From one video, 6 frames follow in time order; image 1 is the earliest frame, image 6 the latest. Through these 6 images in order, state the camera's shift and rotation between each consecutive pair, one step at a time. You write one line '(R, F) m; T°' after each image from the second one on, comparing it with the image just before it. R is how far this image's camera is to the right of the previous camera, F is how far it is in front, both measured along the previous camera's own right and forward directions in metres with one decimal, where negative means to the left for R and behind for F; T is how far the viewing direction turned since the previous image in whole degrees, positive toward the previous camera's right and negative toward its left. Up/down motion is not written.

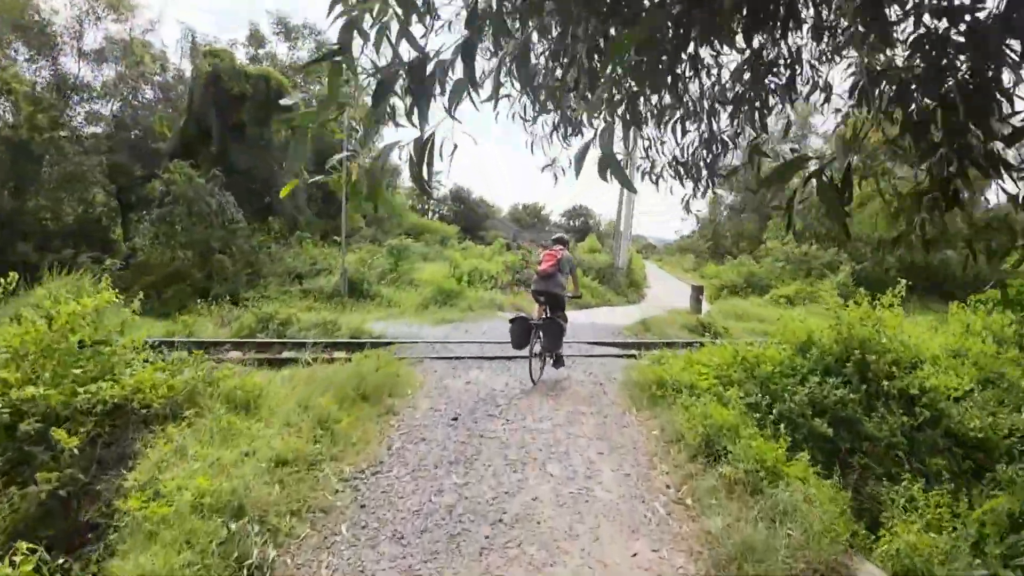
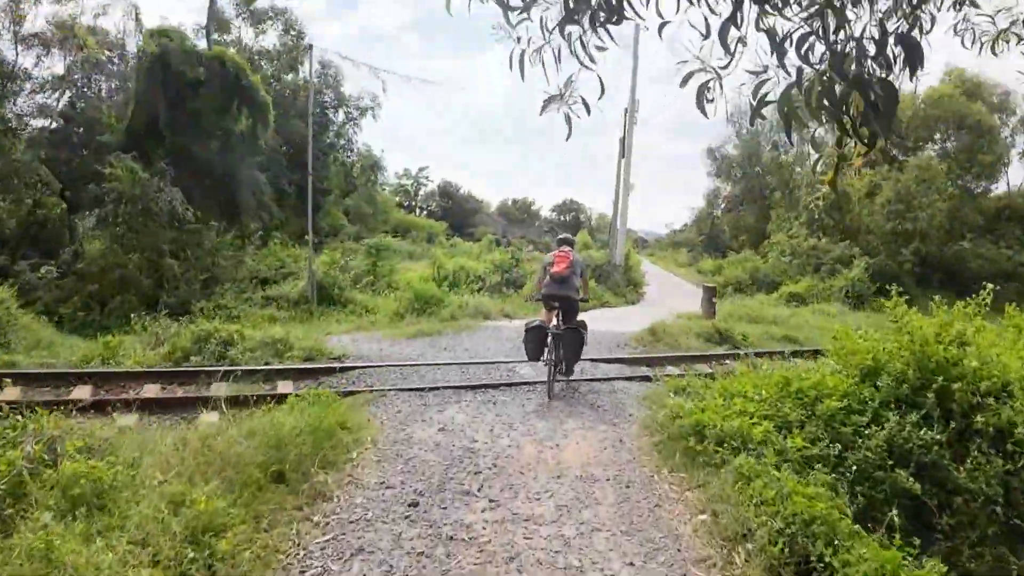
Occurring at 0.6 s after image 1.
(0.0, +1.7) m; +1°
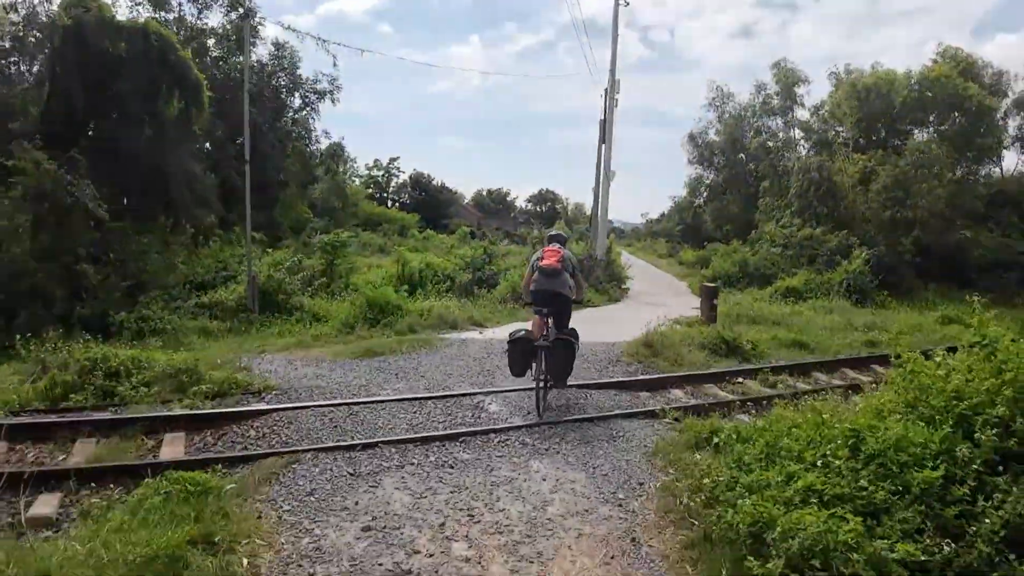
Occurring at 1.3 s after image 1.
(+0.1, +1.7) m; +2°
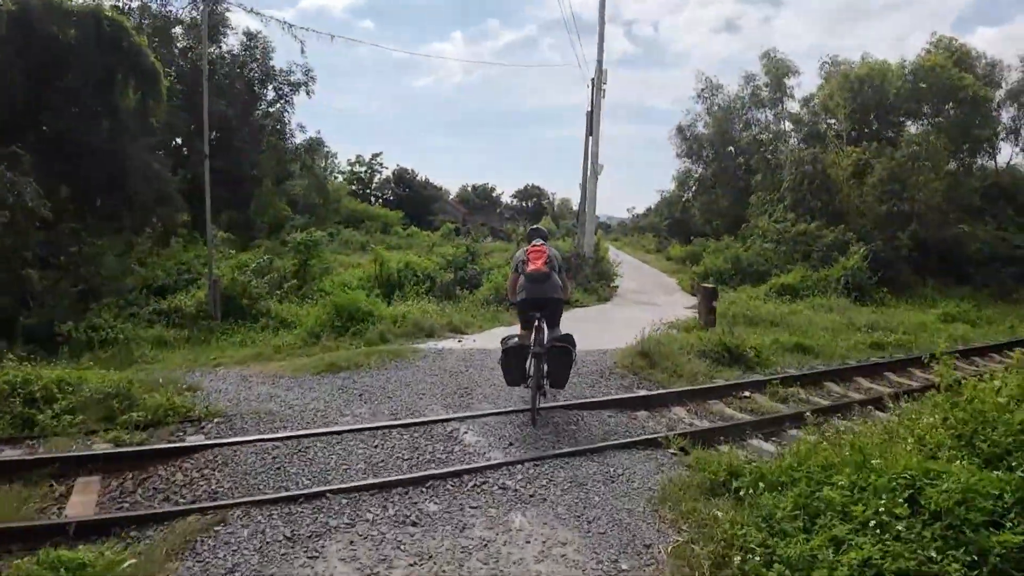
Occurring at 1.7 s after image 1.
(+0.1, +0.8) m; +1°
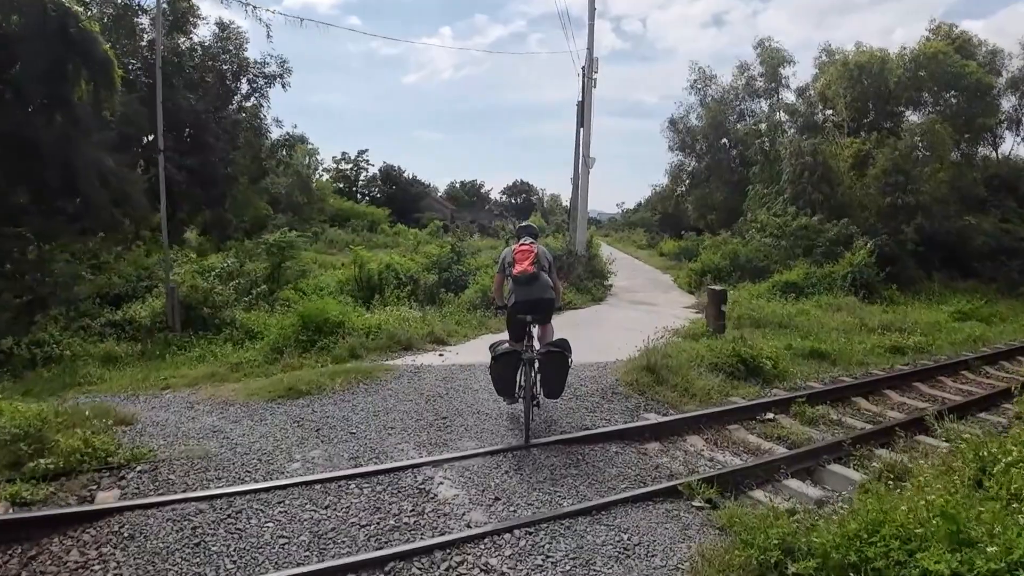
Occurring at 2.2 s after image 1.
(0.0, +1.0) m; +1°
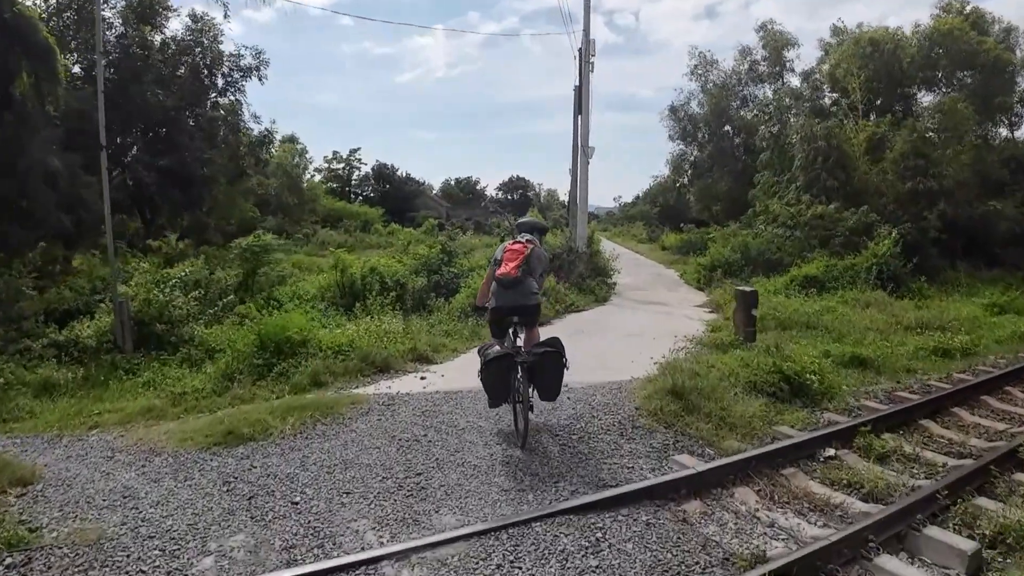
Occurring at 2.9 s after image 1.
(0.0, +1.2) m; 0°
